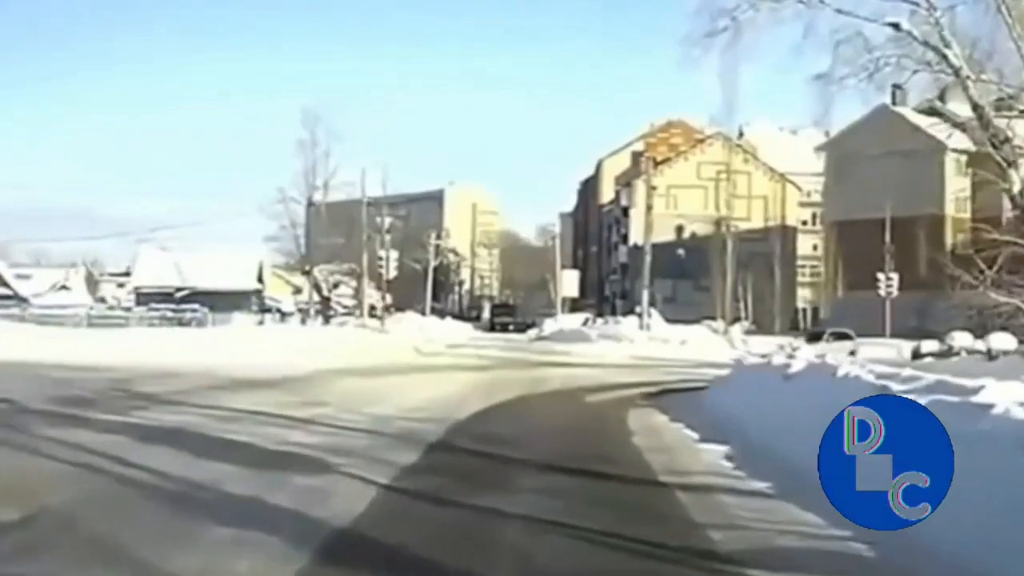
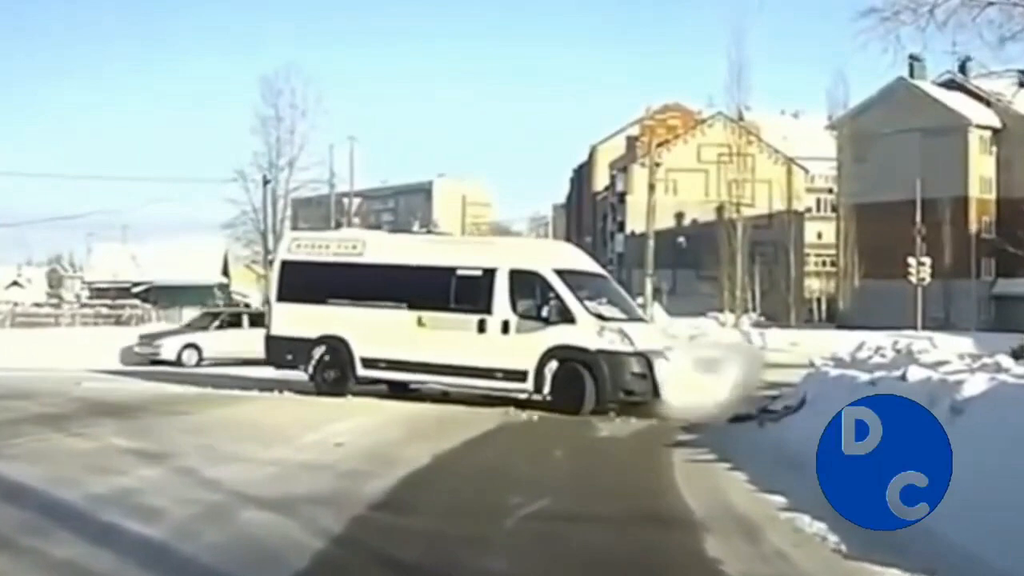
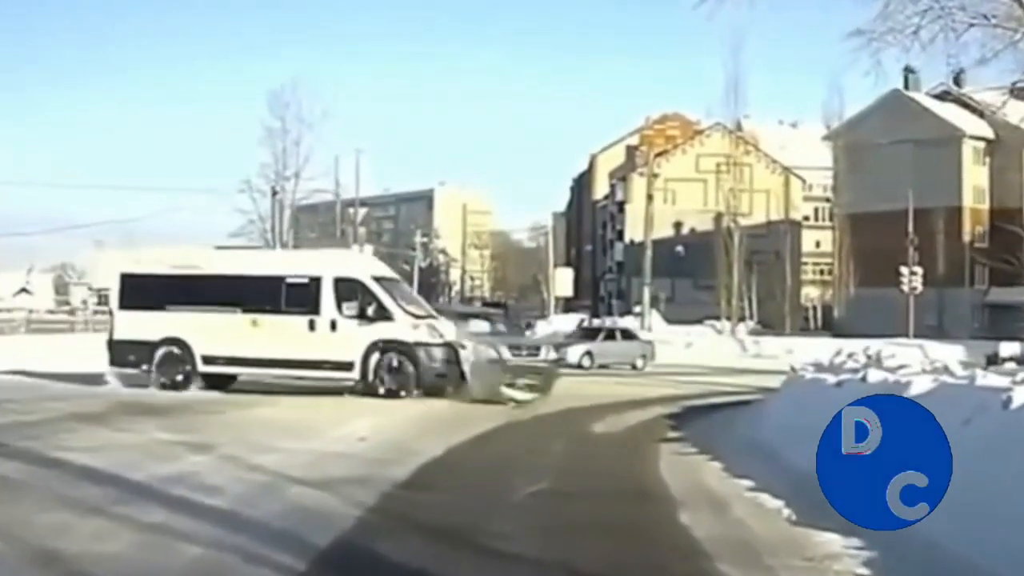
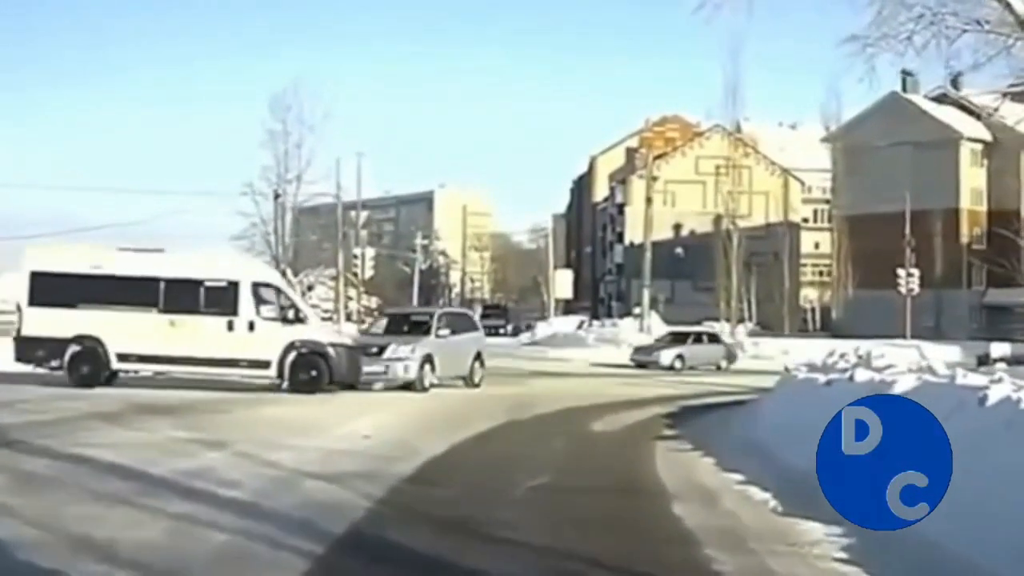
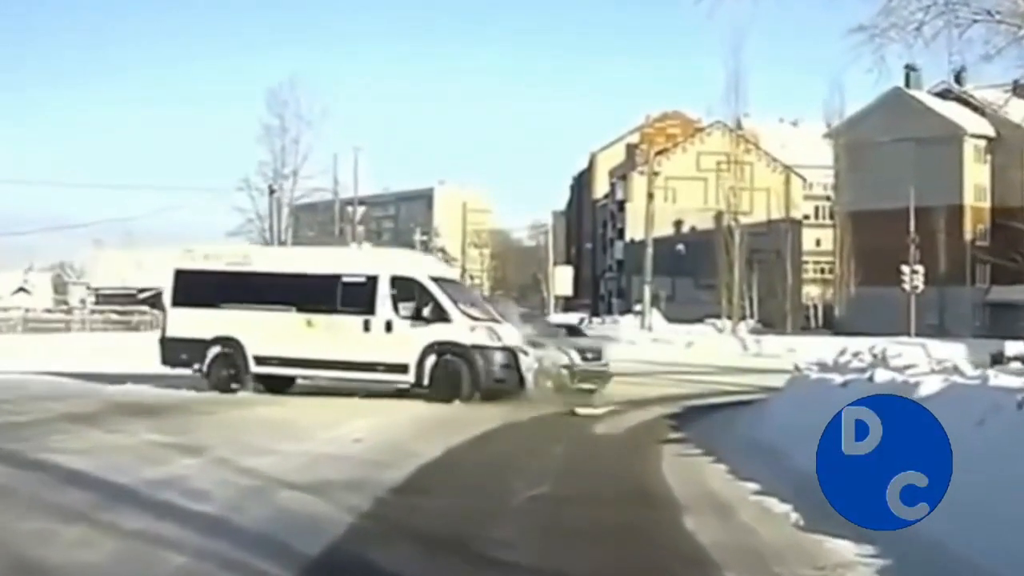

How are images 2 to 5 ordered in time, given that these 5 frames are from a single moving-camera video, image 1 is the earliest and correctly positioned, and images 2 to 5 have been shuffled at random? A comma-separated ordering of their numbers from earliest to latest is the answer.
4, 3, 5, 2
